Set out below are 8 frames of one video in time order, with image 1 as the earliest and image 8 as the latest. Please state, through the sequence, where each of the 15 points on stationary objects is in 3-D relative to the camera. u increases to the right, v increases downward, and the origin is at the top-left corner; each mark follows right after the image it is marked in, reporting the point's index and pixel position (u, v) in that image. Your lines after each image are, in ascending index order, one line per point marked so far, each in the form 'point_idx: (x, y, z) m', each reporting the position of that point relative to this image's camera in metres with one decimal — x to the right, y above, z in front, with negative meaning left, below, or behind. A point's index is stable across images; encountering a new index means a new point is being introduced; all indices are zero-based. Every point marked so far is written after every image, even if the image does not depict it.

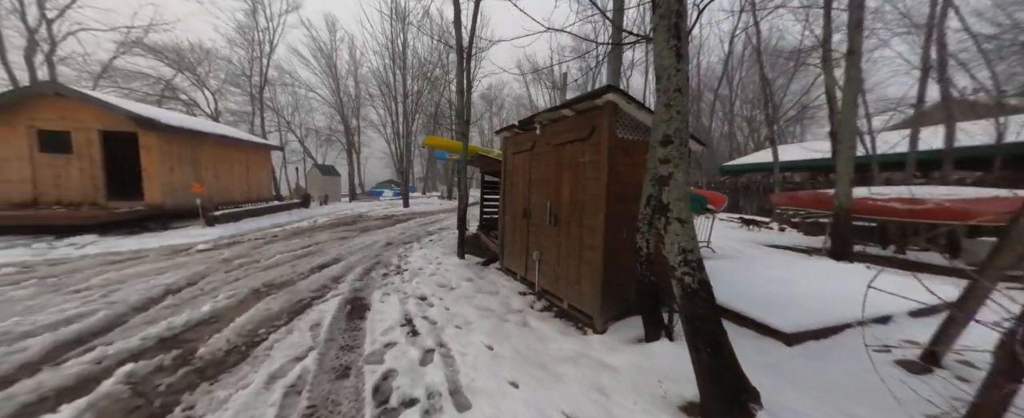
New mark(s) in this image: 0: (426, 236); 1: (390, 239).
0: (-2.6, -0.9, +9.1) m
1: (-3.4, -0.9, +8.4) m
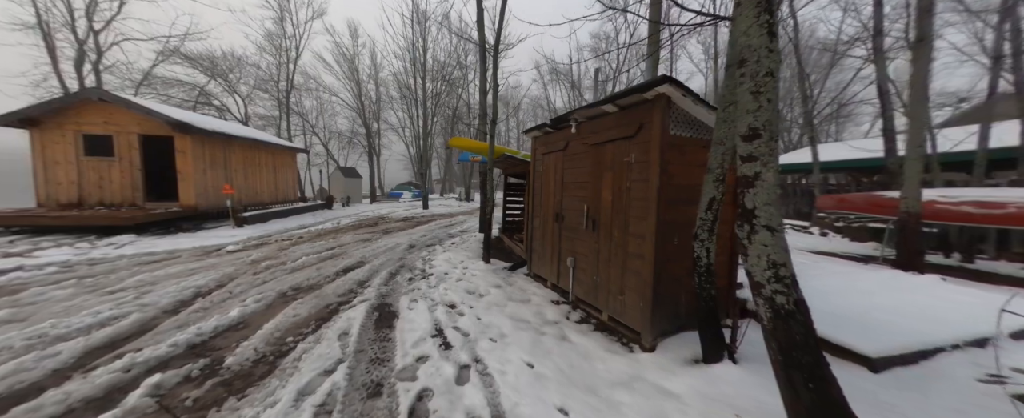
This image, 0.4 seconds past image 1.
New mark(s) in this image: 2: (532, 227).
0: (-1.9, -0.9, +8.9) m
1: (-2.7, -0.9, +8.3) m
2: (+0.4, -0.3, +5.7) m
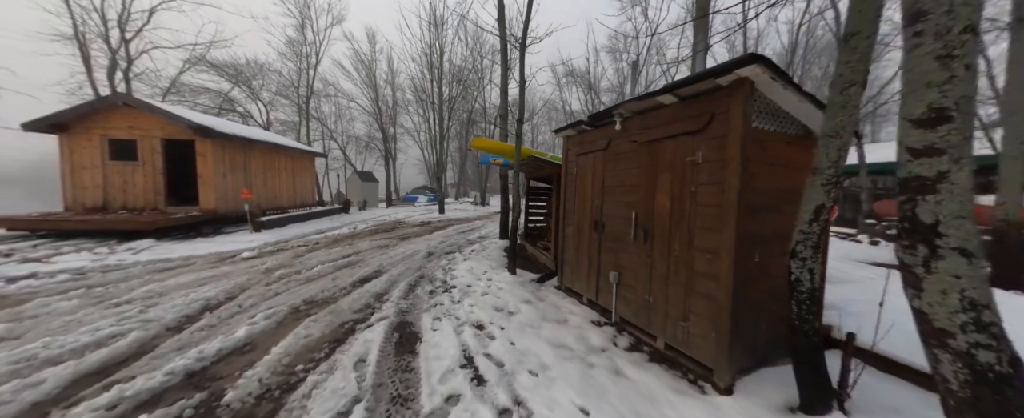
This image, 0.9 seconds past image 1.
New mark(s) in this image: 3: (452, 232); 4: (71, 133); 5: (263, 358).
0: (-1.3, -1.1, +8.5) m
1: (-2.1, -1.1, +7.9) m
2: (+0.9, -0.5, +5.2) m
3: (-2.2, -0.8, +10.9) m
4: (-13.7, +2.4, +9.4) m
5: (-2.4, -1.4, +2.9) m
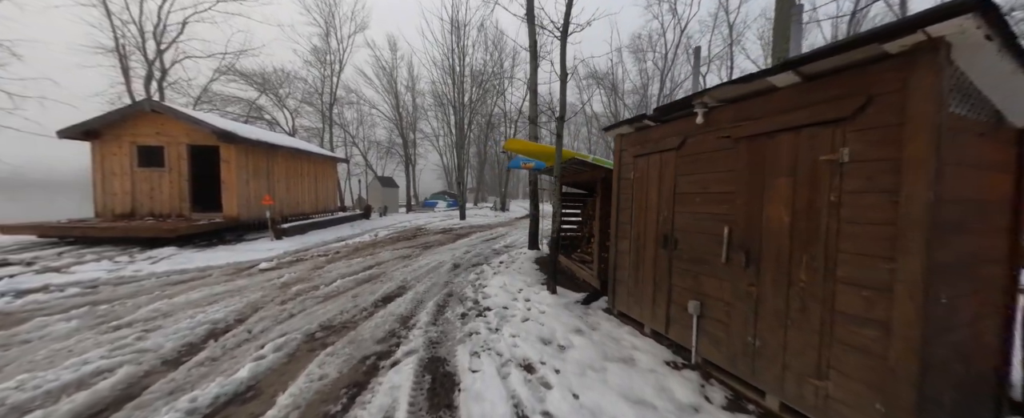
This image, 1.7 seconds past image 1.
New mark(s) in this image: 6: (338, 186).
0: (-0.4, -1.3, +7.8) m
1: (-1.3, -1.2, +7.3) m
2: (+1.5, -0.6, +4.4) m
3: (-1.3, -1.1, +10.3) m
4: (-12.8, +2.2, +9.4) m
5: (-1.9, -1.5, +2.3) m
6: (-9.0, +1.2, +15.5) m
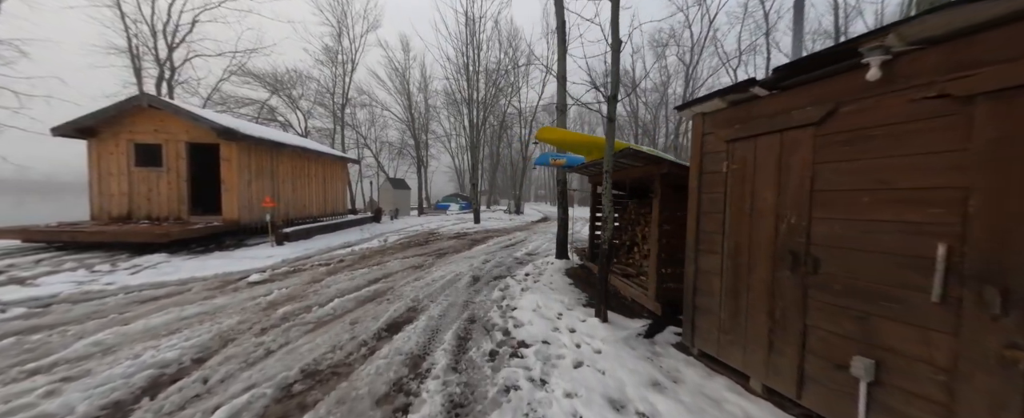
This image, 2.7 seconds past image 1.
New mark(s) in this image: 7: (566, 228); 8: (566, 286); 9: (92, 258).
0: (+0.2, -1.3, +6.8) m
1: (-0.7, -1.3, +6.3) m
2: (+2.0, -0.7, +3.3) m
3: (-0.6, -1.2, +9.3) m
4: (-12.2, +2.1, +8.9) m
5: (-1.5, -1.6, +1.3) m
6: (-8.1, +1.0, +14.8) m
7: (+1.3, -0.5, +7.3) m
8: (+1.0, -1.4, +5.4) m
9: (-9.2, -1.1, +6.6) m
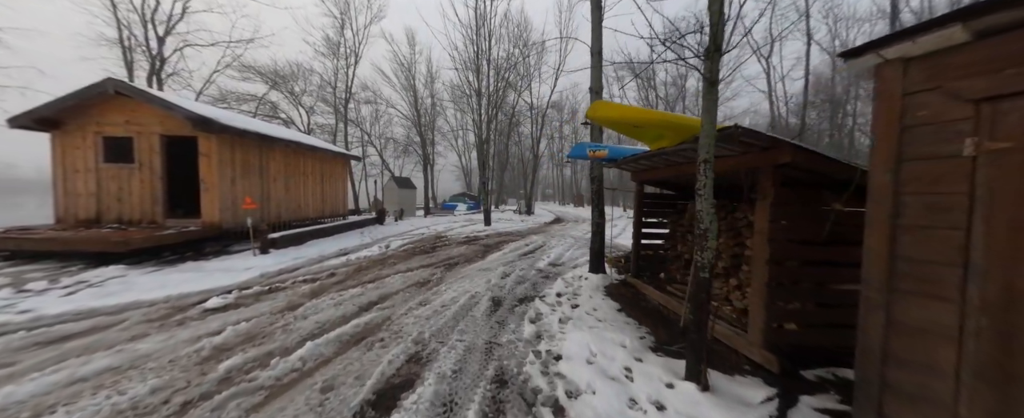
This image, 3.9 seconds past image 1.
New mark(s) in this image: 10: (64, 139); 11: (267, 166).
0: (+0.7, -1.4, +5.5) m
1: (-0.2, -1.4, +5.0) m
2: (+2.4, -0.7, +2.0) m
3: (0.0, -1.2, +8.0) m
4: (-11.6, +2.0, +7.8) m
5: (-1.1, -1.6, +0.1) m
6: (-7.4, +1.0, +13.6) m
7: (+1.8, -0.5, +6.0) m
8: (+1.4, -1.5, +4.1) m
9: (-8.7, -1.1, +5.5) m
10: (-11.7, +1.8, +7.8) m
11: (-7.5, +1.3, +9.2) m
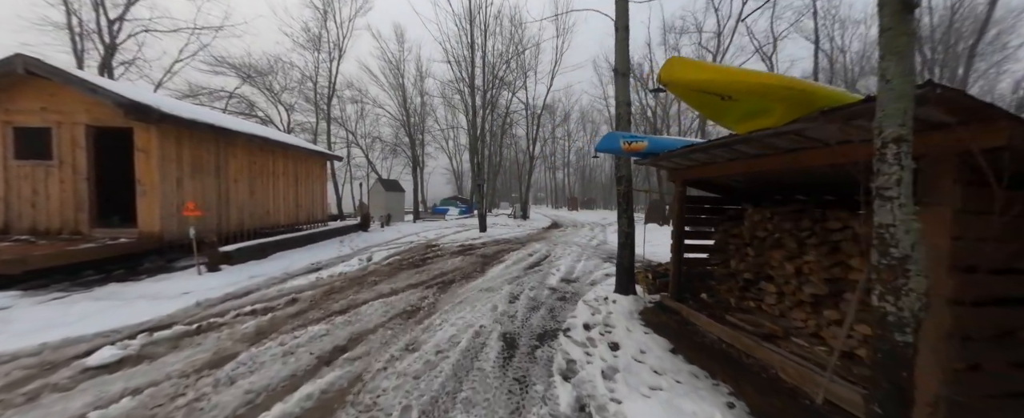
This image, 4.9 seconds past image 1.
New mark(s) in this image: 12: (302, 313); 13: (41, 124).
0: (+0.8, -1.5, +4.4) m
1: (0.0, -1.5, +3.8) m
2: (+2.7, -0.8, +0.9) m
3: (+0.1, -1.3, +6.9) m
4: (-11.5, +1.9, +6.3) m
5: (-0.7, -1.7, -1.1) m
6: (-7.5, +0.8, +12.2) m
7: (+2.0, -0.6, +4.9) m
8: (+1.7, -1.5, +3.0) m
9: (-8.5, -1.3, +4.1) m
10: (-11.6, +1.6, +6.3) m
11: (-7.4, +1.2, +7.9) m
12: (-2.8, -1.4, +4.1) m
13: (-10.0, +1.8, +6.4) m
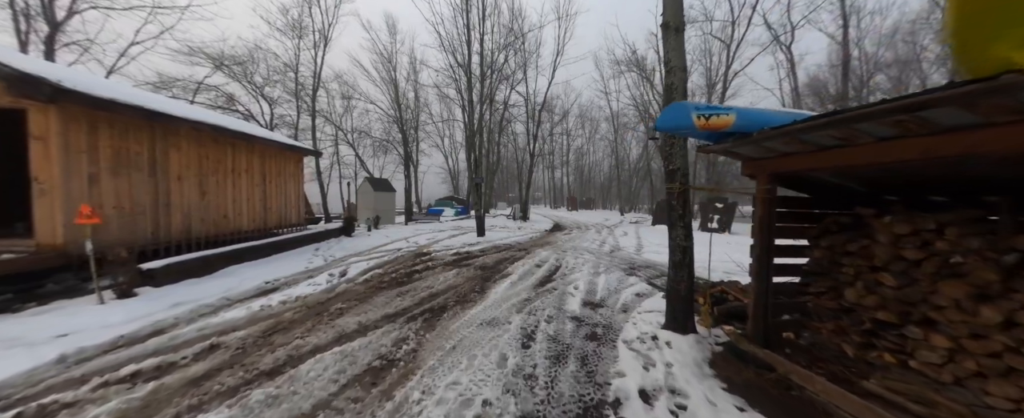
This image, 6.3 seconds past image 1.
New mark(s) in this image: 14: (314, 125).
0: (+1.0, -1.6, +3.0) m
1: (+0.1, -1.6, +2.5) m
2: (+2.9, -0.9, -0.4) m
3: (+0.2, -1.4, +5.5) m
4: (-11.4, +1.8, +4.8) m
5: (-0.5, -1.8, -2.5) m
6: (-7.4, +0.7, +10.8) m
7: (+2.1, -0.7, +3.6) m
8: (+1.8, -1.6, +1.7) m
9: (-8.4, -1.4, +2.6) m
10: (-11.5, +1.6, +4.8) m
11: (-7.3, +1.1, +6.4) m
12: (-2.7, -1.5, +2.7) m
13: (-9.8, +1.7, +4.9) m
14: (-13.0, +5.5, +19.7) m
